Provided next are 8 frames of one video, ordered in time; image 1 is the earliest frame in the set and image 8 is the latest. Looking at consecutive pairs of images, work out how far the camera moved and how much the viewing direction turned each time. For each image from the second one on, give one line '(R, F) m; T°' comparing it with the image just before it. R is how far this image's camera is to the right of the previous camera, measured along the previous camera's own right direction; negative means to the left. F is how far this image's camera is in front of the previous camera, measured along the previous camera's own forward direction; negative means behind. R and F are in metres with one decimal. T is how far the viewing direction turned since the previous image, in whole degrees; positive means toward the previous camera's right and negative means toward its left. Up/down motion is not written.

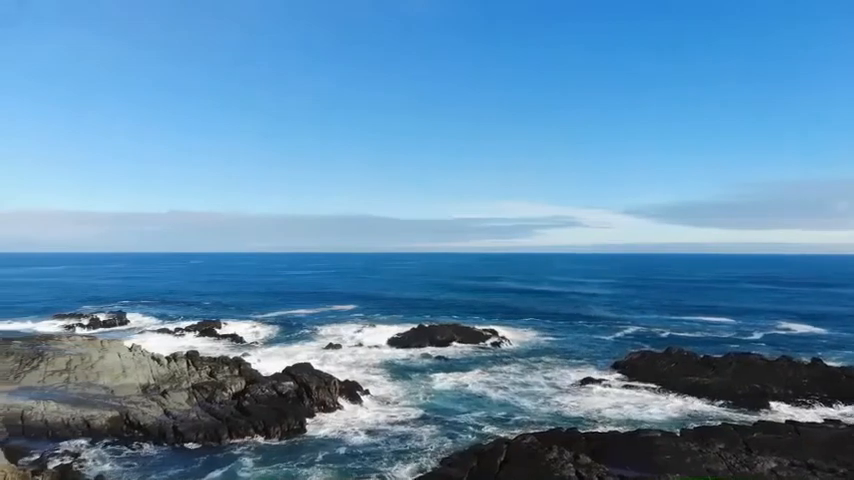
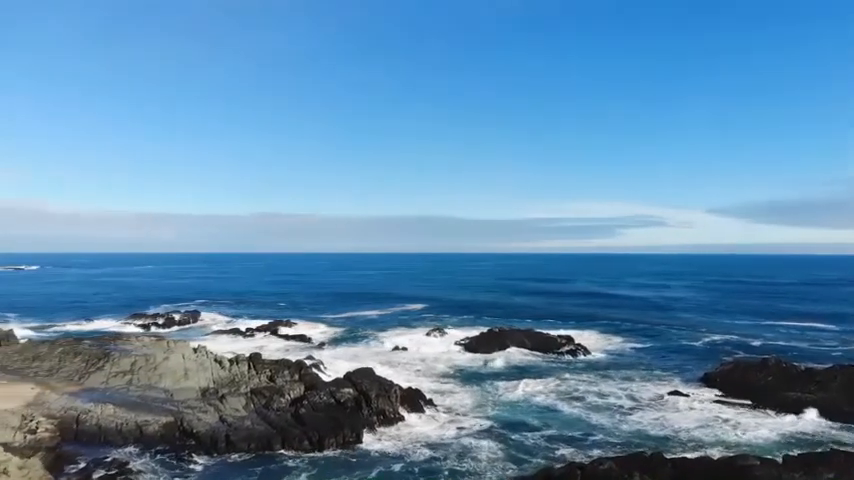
(+0.2, +1.3) m; -5°
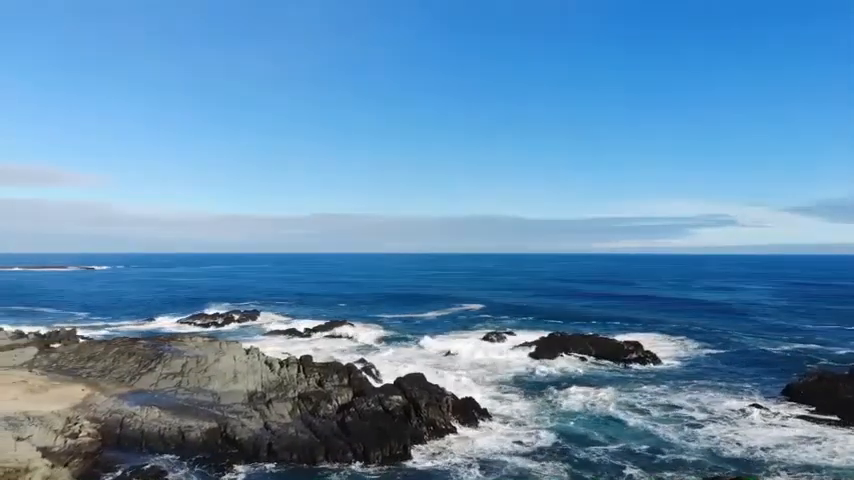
(+0.1, +1.1) m; -4°
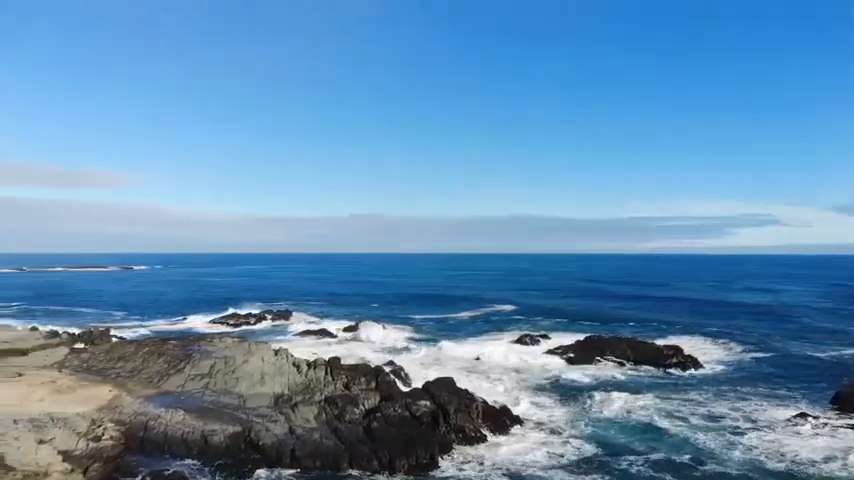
(+0.1, +0.6) m; -2°
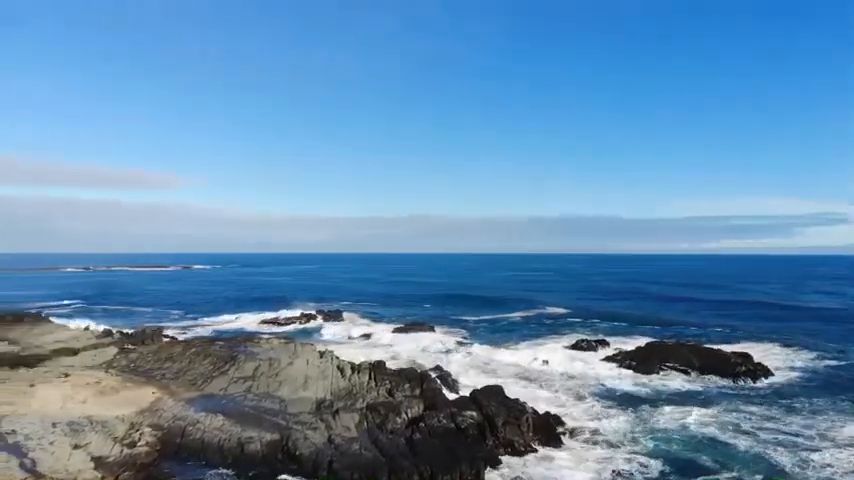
(+0.1, +1.0) m; -3°
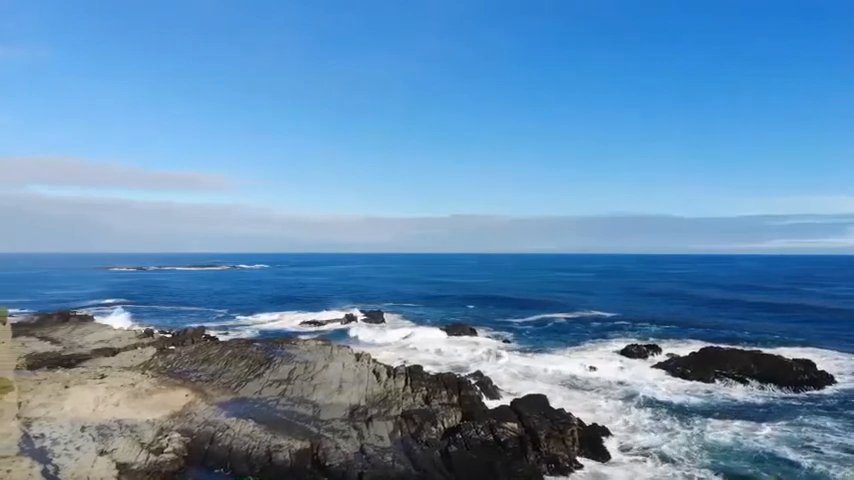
(+0.1, +0.9) m; -3°
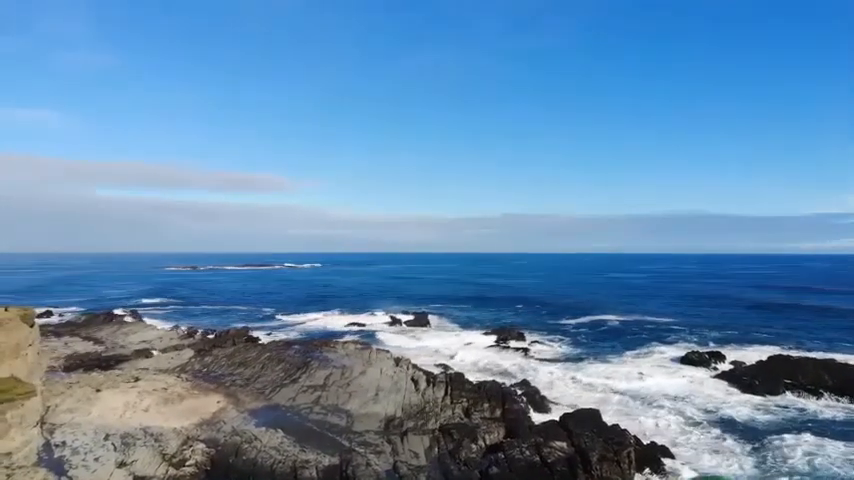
(+0.1, +1.4) m; -3°
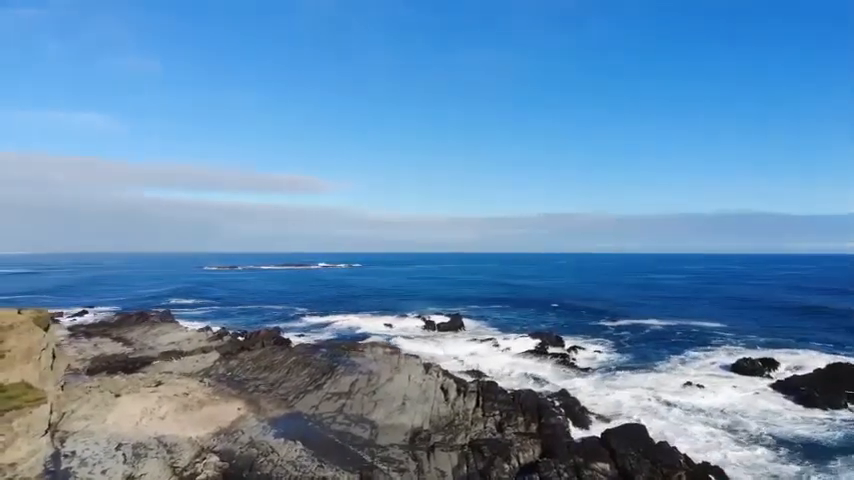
(+0.1, +1.3) m; -2°
